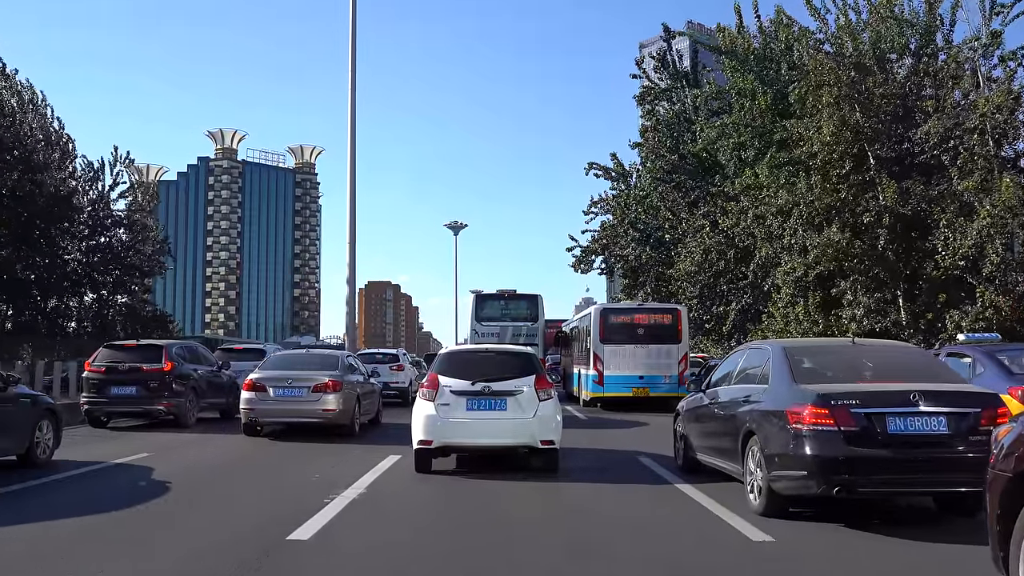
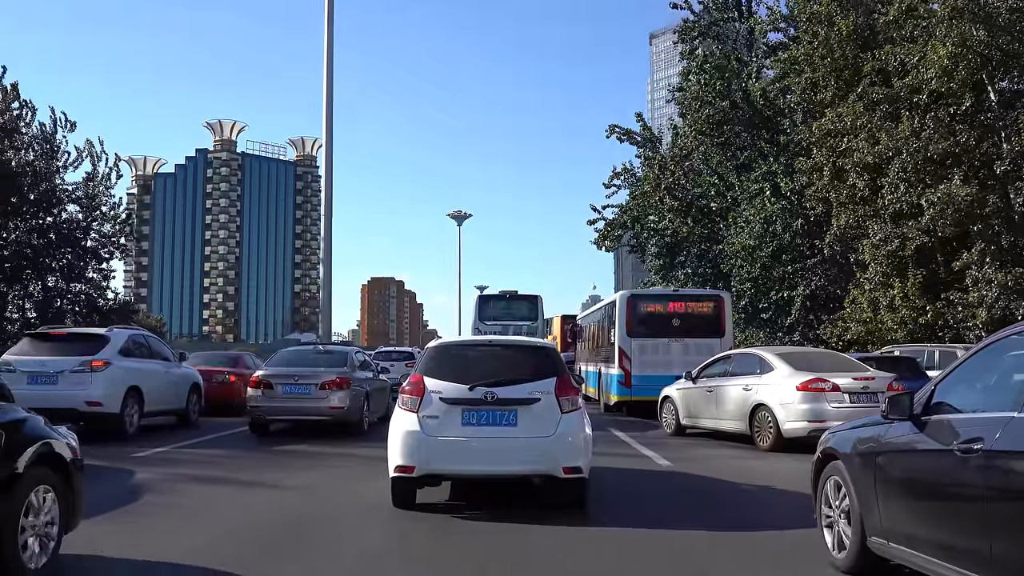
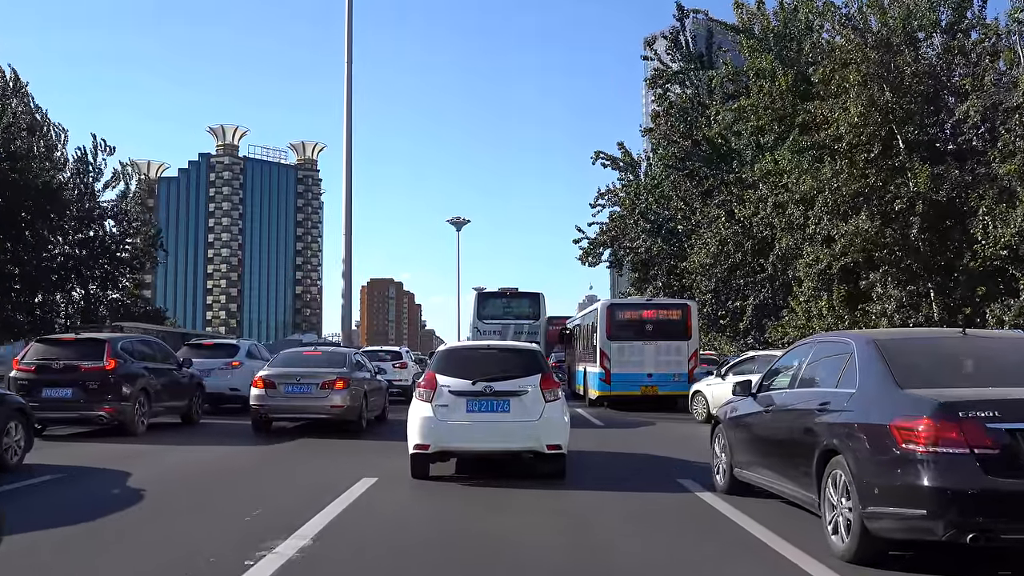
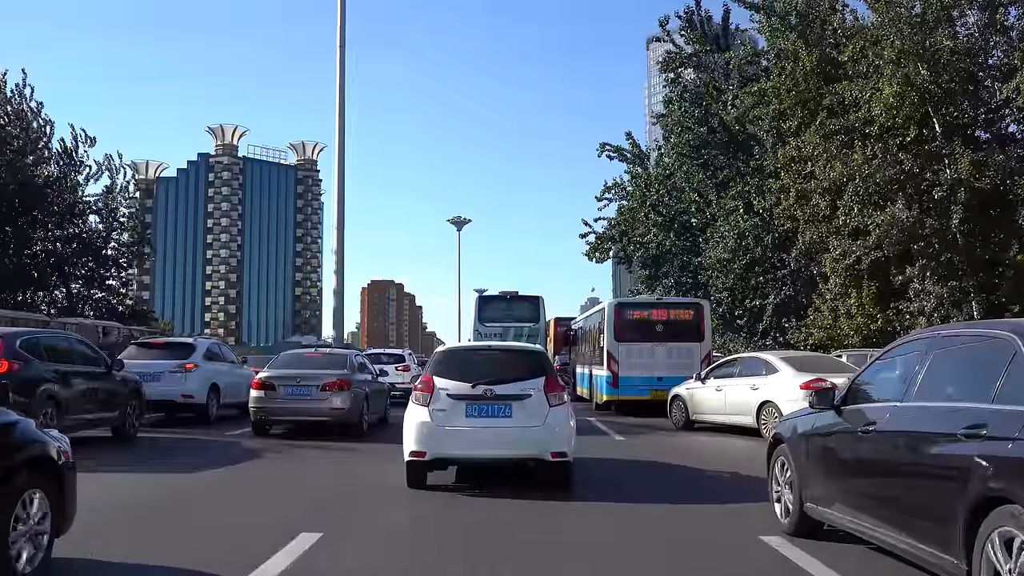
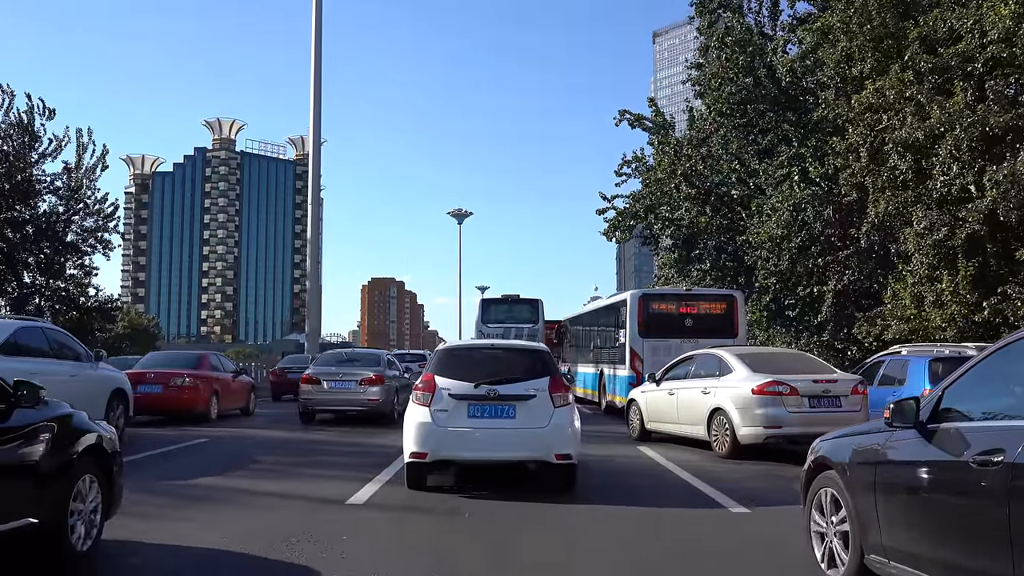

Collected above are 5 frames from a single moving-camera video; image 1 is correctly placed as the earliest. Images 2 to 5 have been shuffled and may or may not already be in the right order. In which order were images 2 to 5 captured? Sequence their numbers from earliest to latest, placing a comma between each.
3, 4, 2, 5
